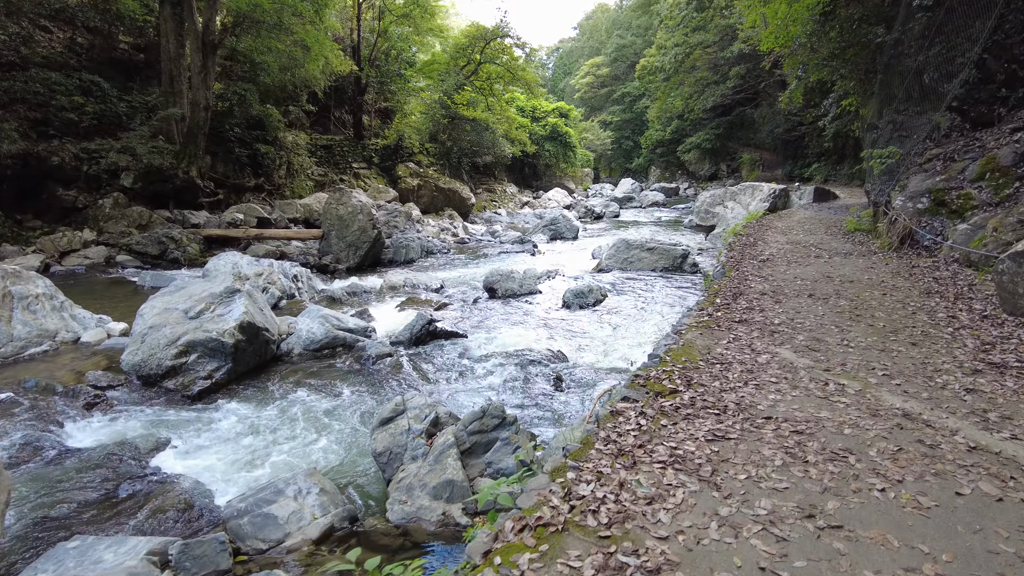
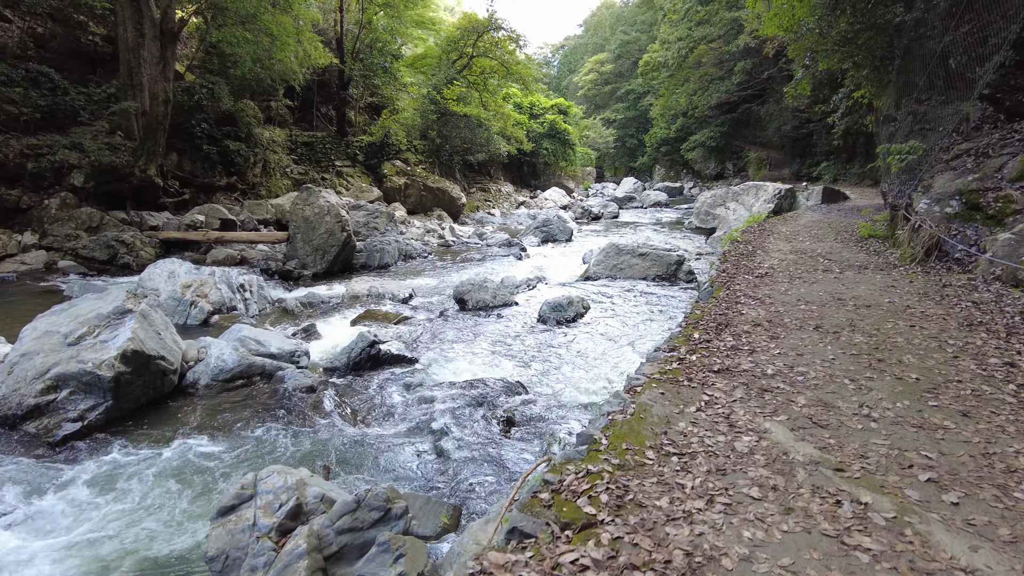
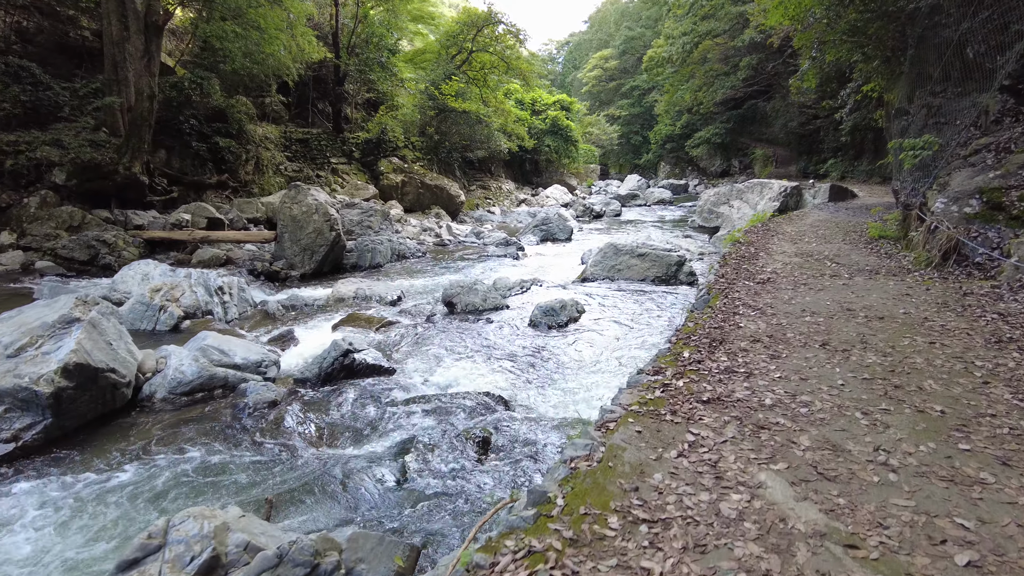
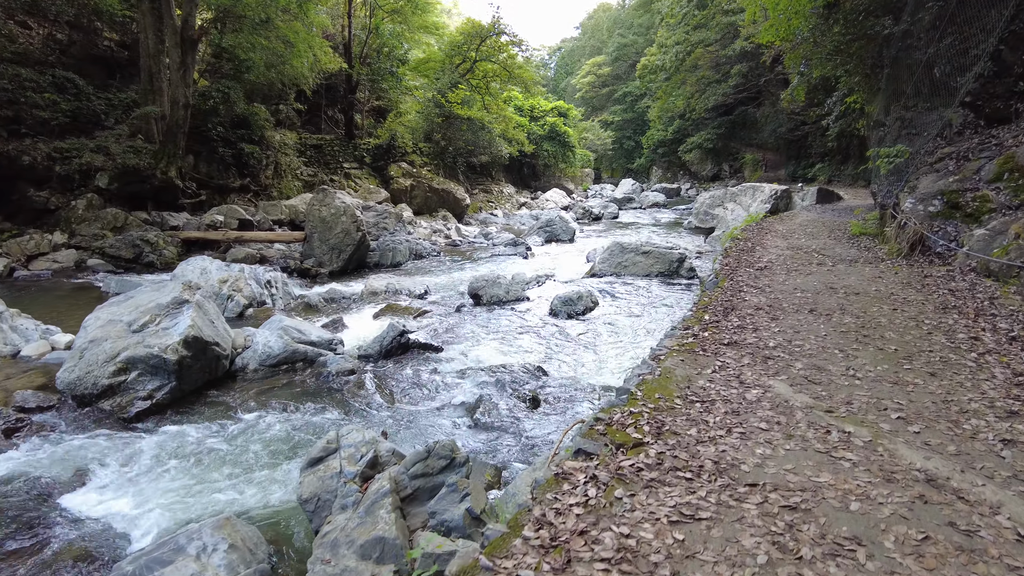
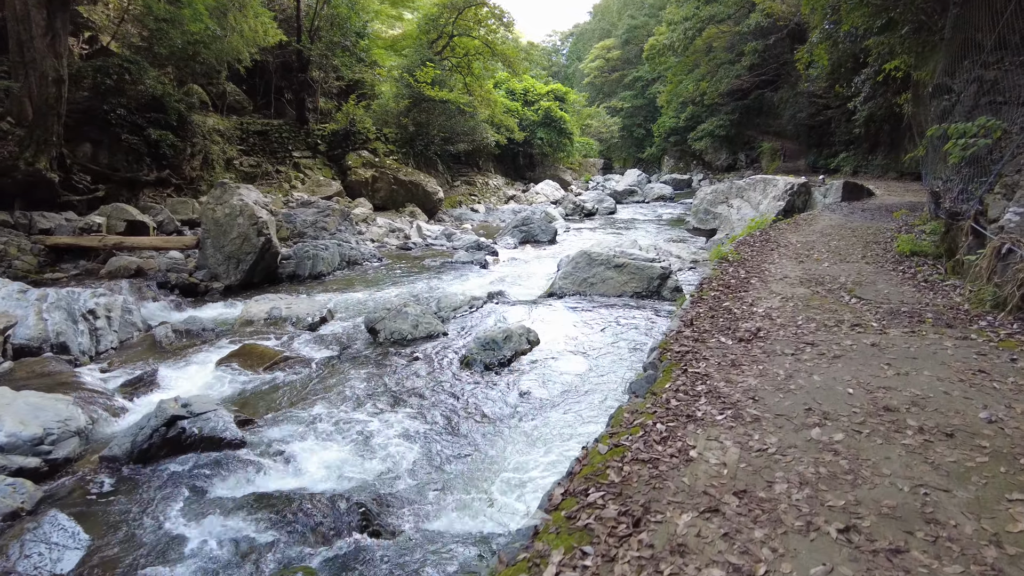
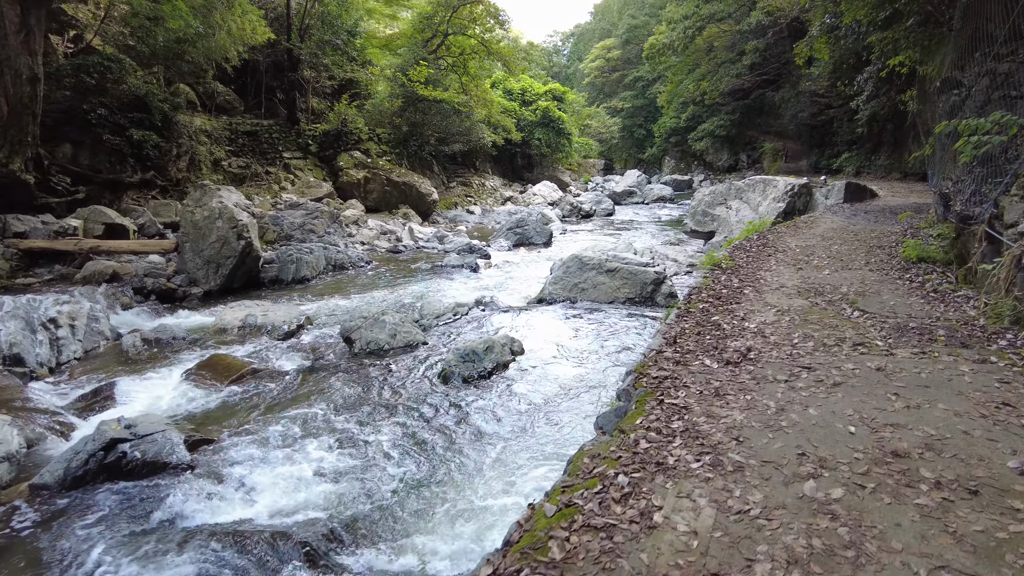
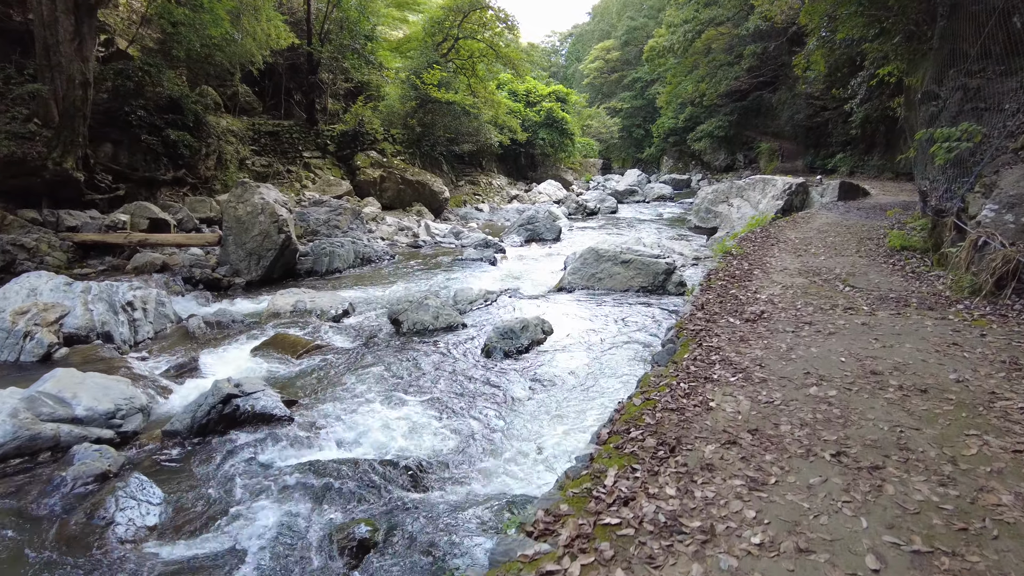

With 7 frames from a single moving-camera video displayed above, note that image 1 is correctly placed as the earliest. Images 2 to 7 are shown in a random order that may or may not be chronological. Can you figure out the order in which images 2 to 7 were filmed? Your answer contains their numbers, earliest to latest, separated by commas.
4, 2, 3, 7, 5, 6
